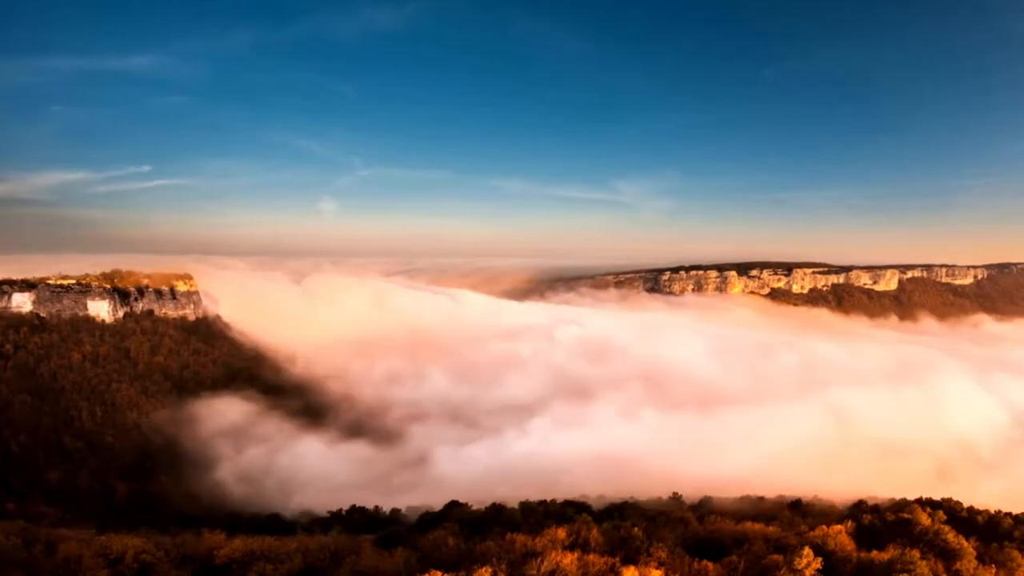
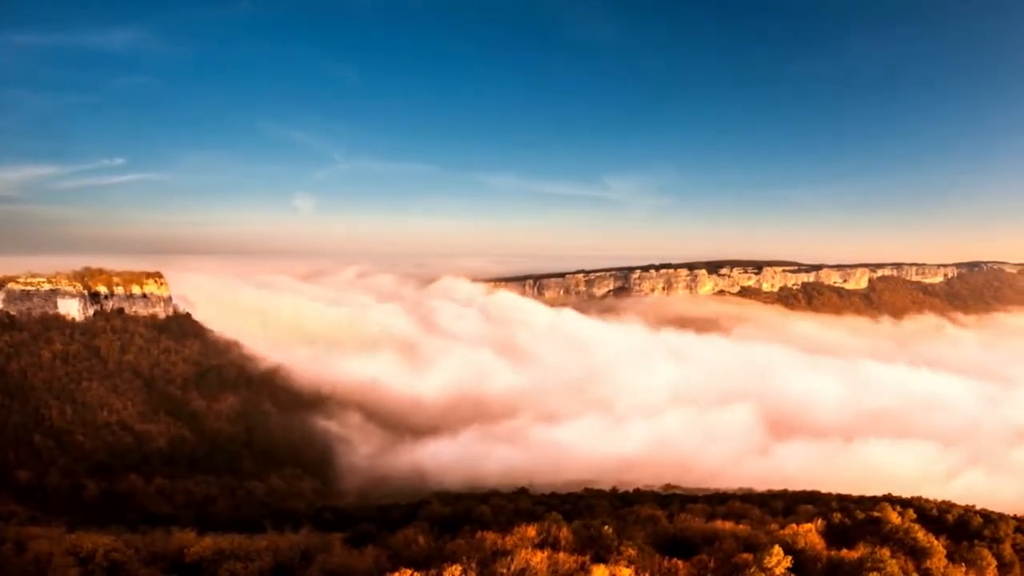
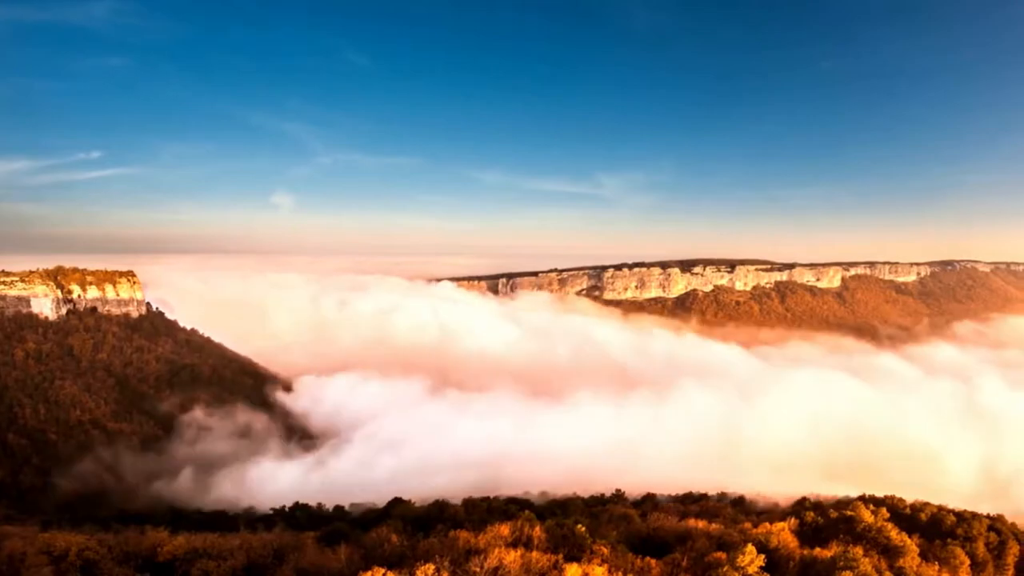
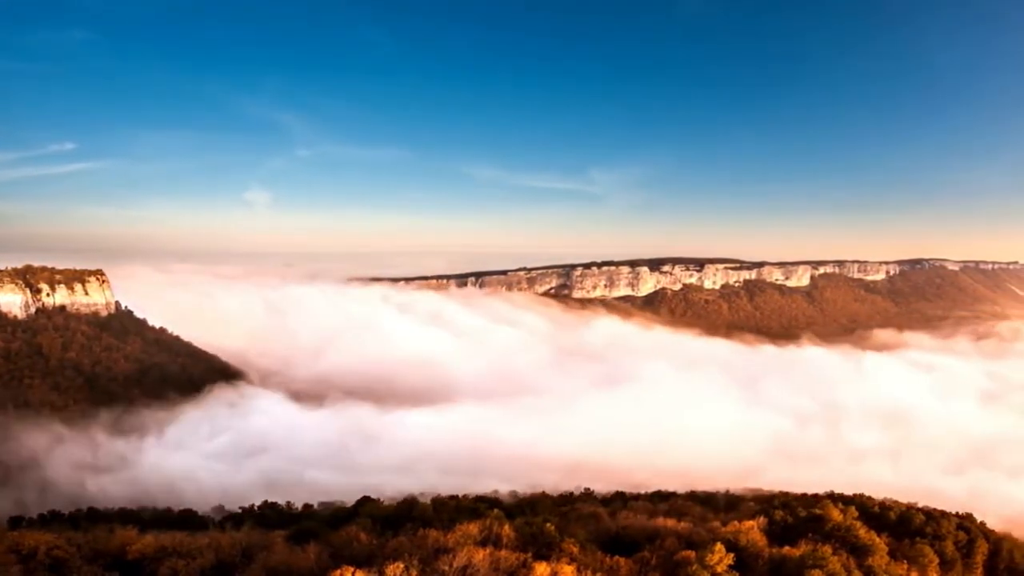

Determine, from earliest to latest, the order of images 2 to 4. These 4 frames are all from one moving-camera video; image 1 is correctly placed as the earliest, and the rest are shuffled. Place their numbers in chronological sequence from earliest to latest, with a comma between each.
2, 3, 4
